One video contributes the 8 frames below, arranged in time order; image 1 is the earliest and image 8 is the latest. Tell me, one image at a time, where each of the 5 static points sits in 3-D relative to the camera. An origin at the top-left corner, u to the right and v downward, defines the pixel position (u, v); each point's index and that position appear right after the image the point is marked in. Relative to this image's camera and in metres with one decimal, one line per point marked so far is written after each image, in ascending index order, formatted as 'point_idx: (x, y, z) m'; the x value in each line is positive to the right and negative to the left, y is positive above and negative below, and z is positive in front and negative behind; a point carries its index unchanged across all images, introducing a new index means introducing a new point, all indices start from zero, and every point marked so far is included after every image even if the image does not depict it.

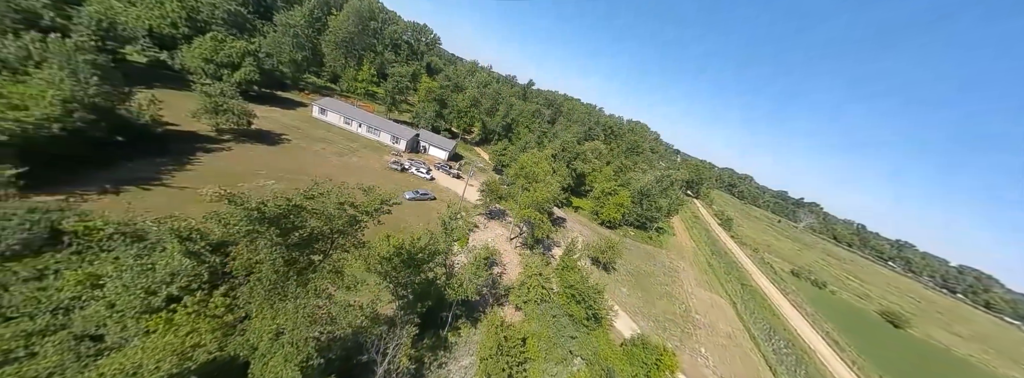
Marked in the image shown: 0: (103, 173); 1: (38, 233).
0: (-29.9, +1.2, +18.8) m
1: (-22.6, -2.0, +12.2) m
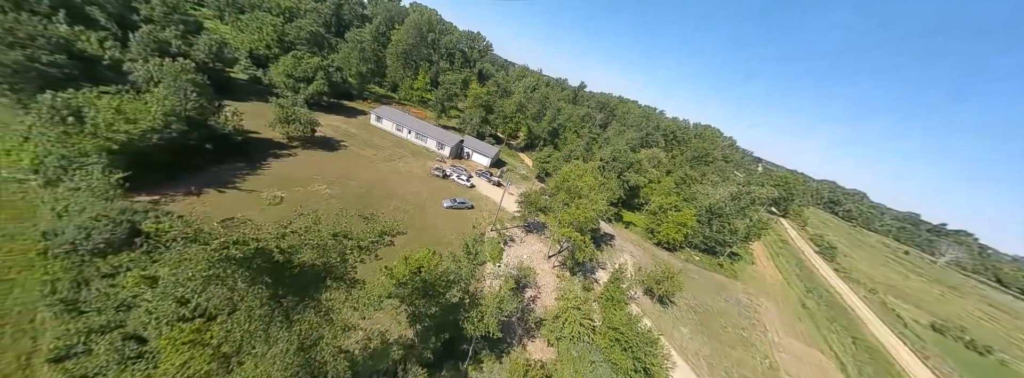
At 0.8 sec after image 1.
0: (-27.0, +1.1, +21.7) m
1: (-21.2, -2.3, +13.8) m
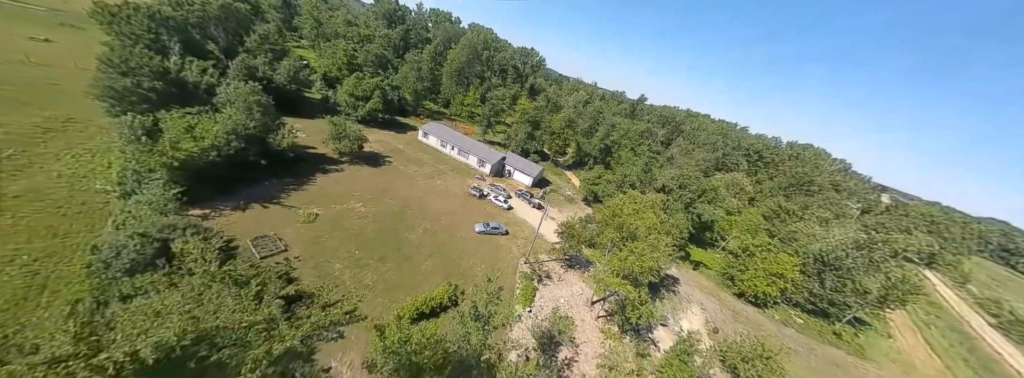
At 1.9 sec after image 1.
0: (-23.9, 0.0, +23.0) m
1: (-19.9, -3.4, +14.0) m
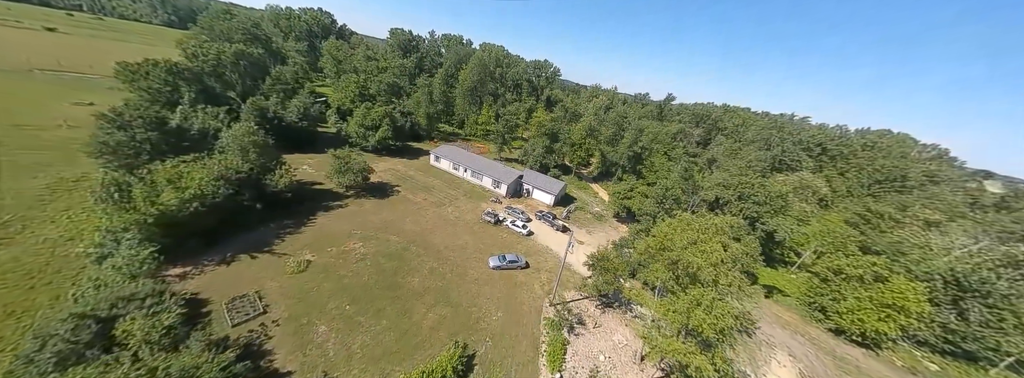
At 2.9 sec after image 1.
0: (-22.7, -4.1, +21.1) m
1: (-19.3, -6.6, +11.6) m
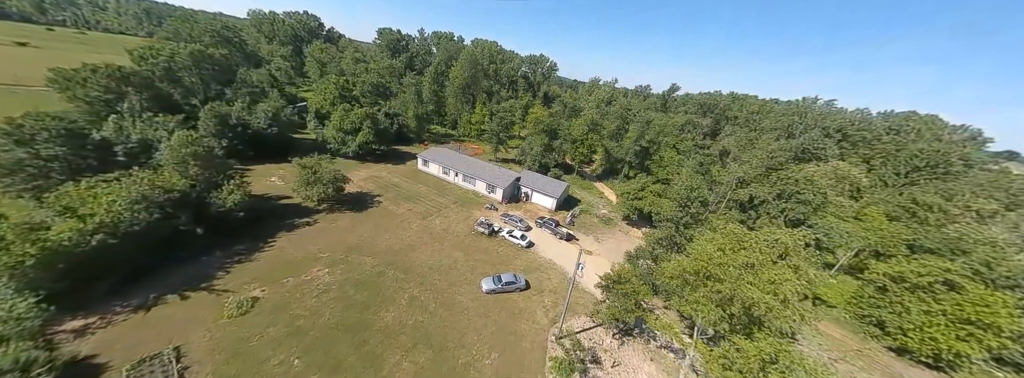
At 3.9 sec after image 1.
0: (-23.0, -5.6, +17.1) m
1: (-19.6, -8.1, +7.6) m
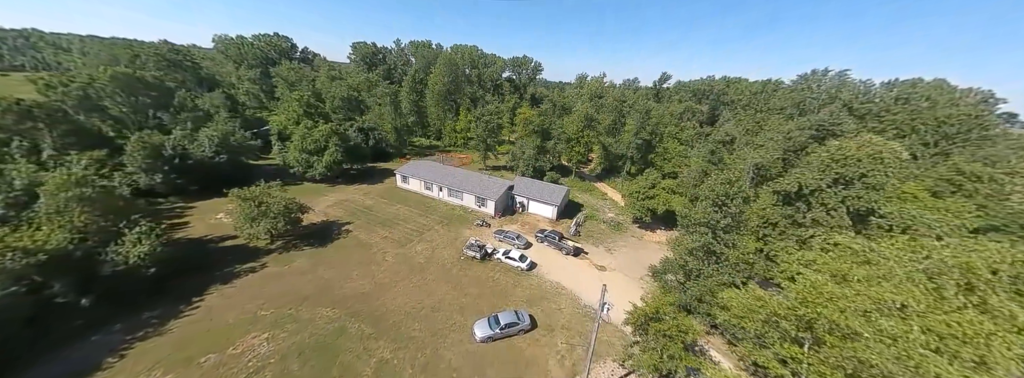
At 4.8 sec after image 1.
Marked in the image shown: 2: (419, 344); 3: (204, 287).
0: (-23.0, -8.6, +12.1) m
1: (-19.2, -10.5, +2.6) m
2: (-5.7, -9.3, +15.4) m
3: (-21.2, -6.8, +17.6) m
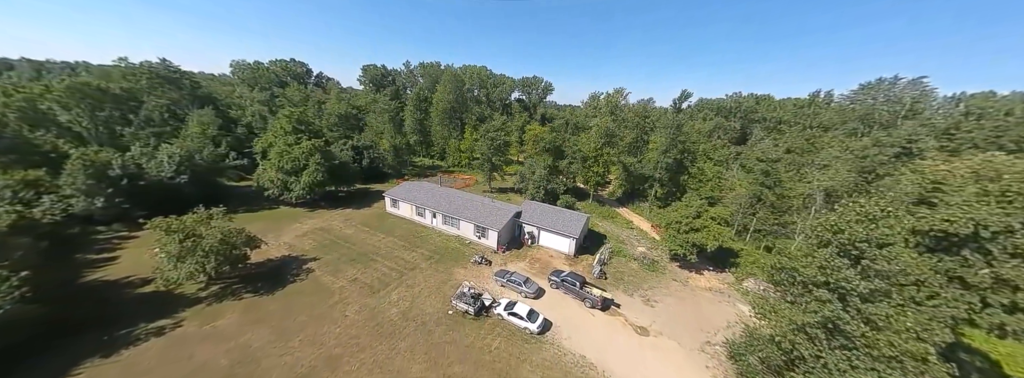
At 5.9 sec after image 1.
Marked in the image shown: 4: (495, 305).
0: (-23.0, -9.6, +6.7) m
1: (-19.6, -10.7, -3.0) m
2: (-5.6, -10.7, +9.3) m
3: (-21.1, -8.3, +12.3) m
4: (-1.2, -8.0, +17.7) m
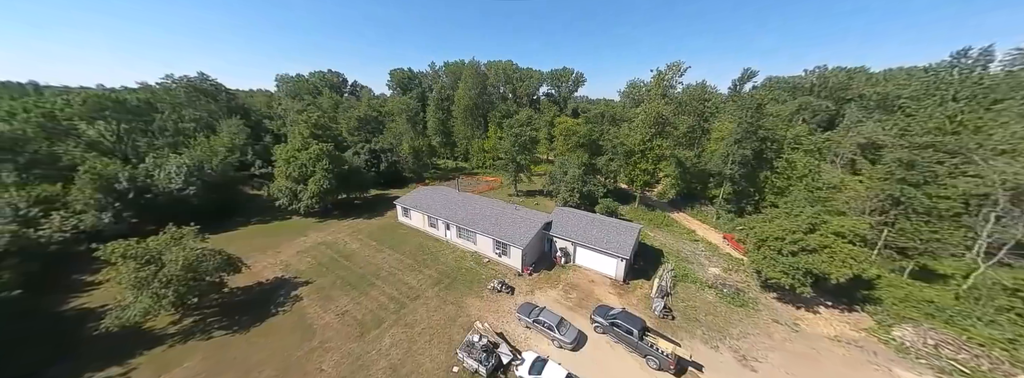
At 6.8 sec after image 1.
0: (-22.7, -10.6, +4.4) m
1: (-20.5, -11.7, -5.7) m
2: (-5.1, -11.3, +4.9) m
3: (-20.1, -9.2, +9.7) m
4: (+0.3, -8.5, +12.7) m
